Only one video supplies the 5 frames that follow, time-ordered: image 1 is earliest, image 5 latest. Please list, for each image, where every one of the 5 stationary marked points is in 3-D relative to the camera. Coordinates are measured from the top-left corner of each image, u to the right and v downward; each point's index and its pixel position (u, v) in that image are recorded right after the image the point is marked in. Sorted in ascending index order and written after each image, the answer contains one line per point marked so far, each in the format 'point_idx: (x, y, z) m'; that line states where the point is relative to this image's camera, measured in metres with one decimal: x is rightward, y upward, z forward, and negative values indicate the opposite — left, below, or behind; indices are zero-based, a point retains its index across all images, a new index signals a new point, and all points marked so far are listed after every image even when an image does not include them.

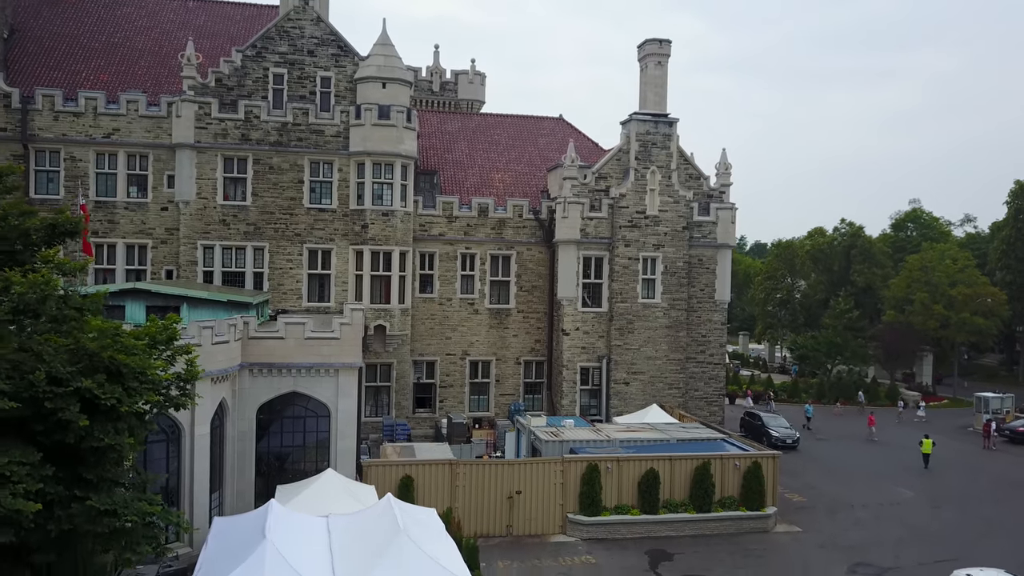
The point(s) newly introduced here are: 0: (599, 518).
0: (+2.0, -5.4, +19.9) m
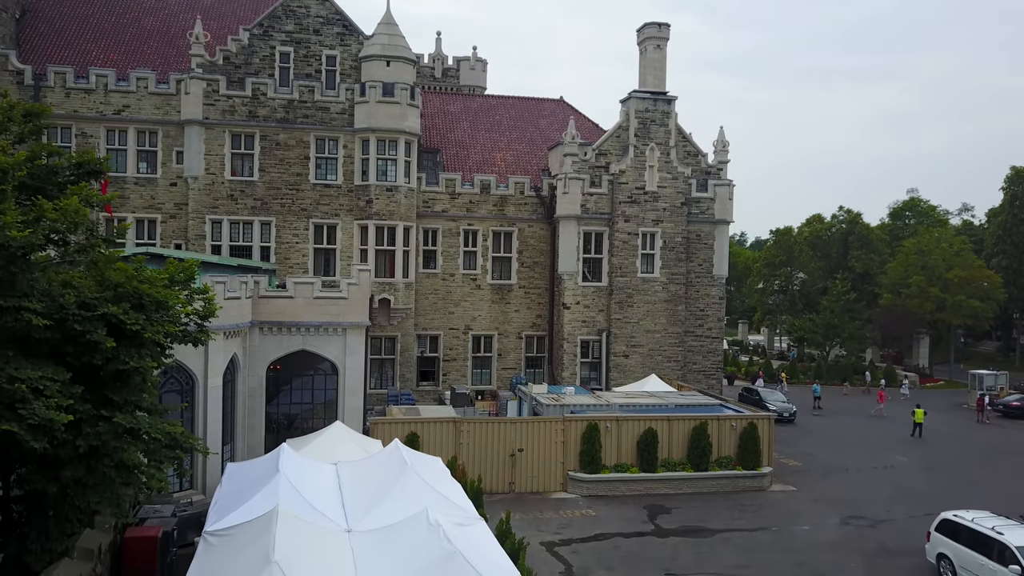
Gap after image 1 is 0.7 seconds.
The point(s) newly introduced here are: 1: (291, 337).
0: (+2.1, -4.5, +20.5) m
1: (-5.0, -1.1, +19.2) m
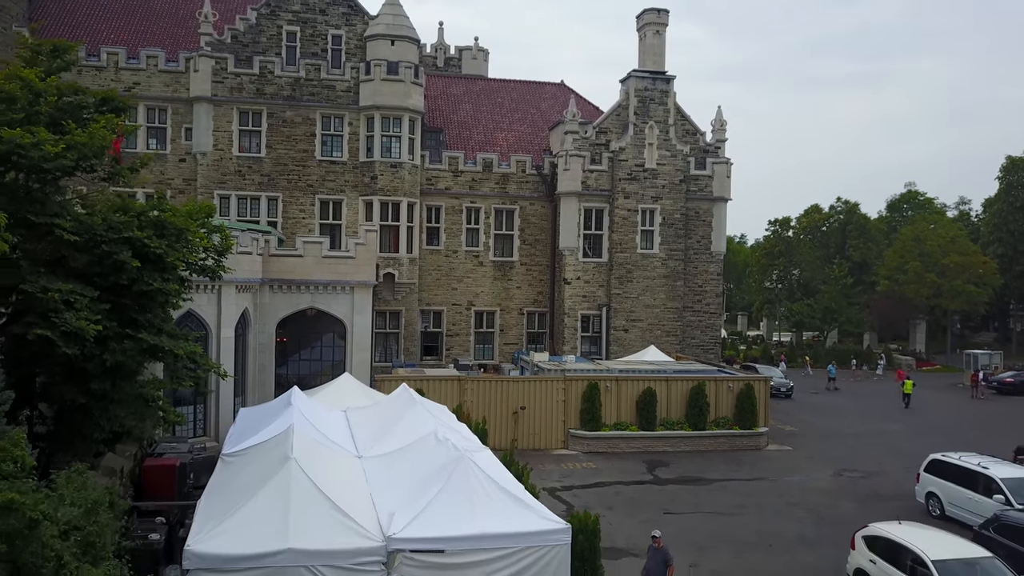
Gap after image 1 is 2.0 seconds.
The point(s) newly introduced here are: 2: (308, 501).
0: (+2.2, -3.6, +21.1) m
1: (-5.0, -0.2, +19.8) m
2: (-2.3, -2.4, +9.5) m
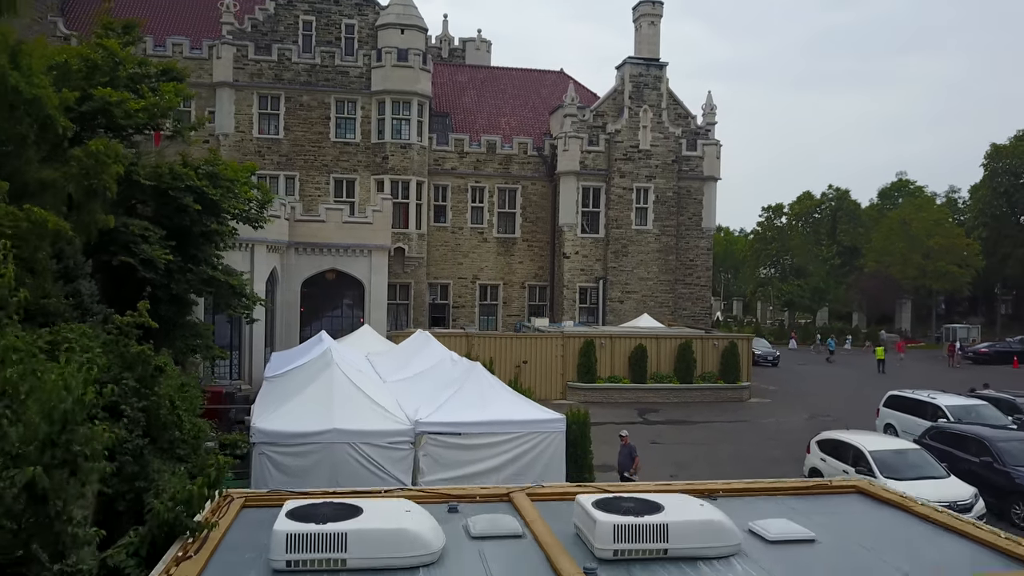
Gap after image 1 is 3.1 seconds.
0: (+2.3, -2.6, +23.0) m
1: (-4.9, +0.8, +21.7) m
2: (-2.2, -1.4, +11.4) m
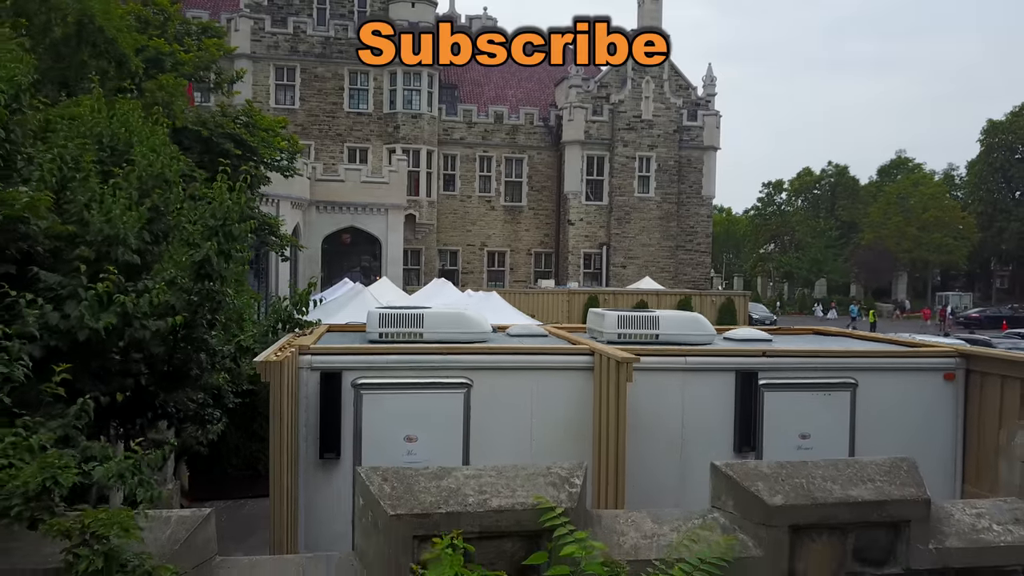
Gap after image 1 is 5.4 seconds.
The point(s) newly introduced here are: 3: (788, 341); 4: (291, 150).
0: (+2.5, -1.4, +24.3) m
1: (-4.6, +2.0, +23.0) m
2: (-2.0, -0.4, +12.7) m
3: (+2.0, -0.5, +6.1) m
4: (-4.3, +2.6, +16.6) m
